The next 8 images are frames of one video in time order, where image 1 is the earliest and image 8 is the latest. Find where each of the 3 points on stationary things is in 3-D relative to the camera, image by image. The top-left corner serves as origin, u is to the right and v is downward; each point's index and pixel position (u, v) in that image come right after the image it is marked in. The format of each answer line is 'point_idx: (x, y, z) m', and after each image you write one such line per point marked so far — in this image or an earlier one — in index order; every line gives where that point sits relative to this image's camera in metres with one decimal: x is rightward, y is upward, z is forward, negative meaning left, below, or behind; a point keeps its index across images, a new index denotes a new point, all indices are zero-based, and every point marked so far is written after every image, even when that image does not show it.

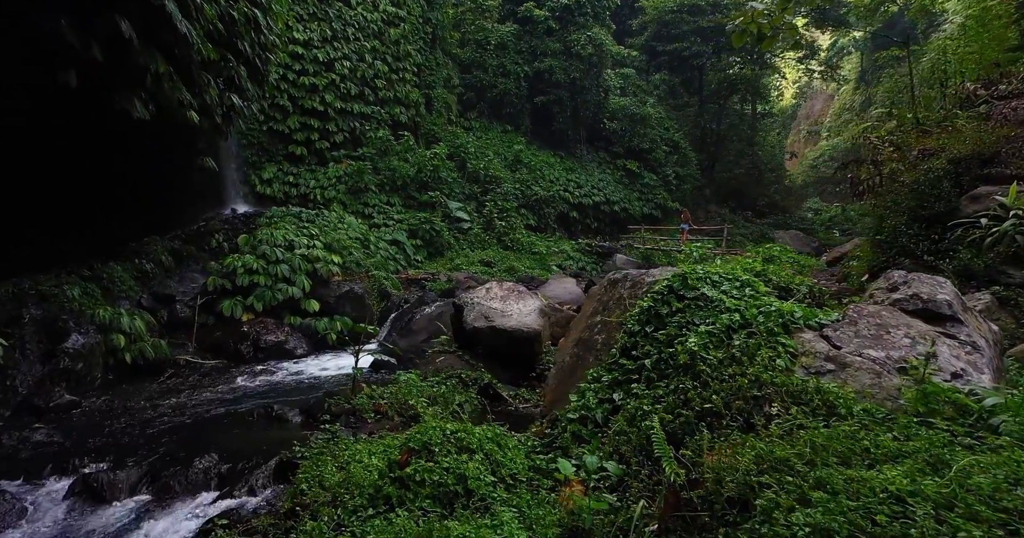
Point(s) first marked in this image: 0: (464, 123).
0: (-1.5, +4.4, +17.4) m
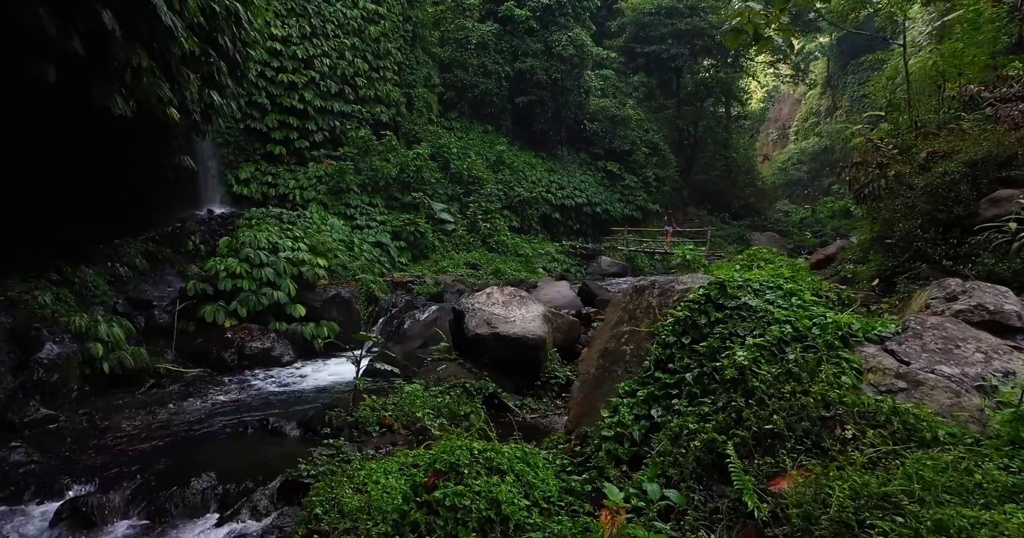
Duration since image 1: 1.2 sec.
0: (-2.1, +4.4, +17.1) m
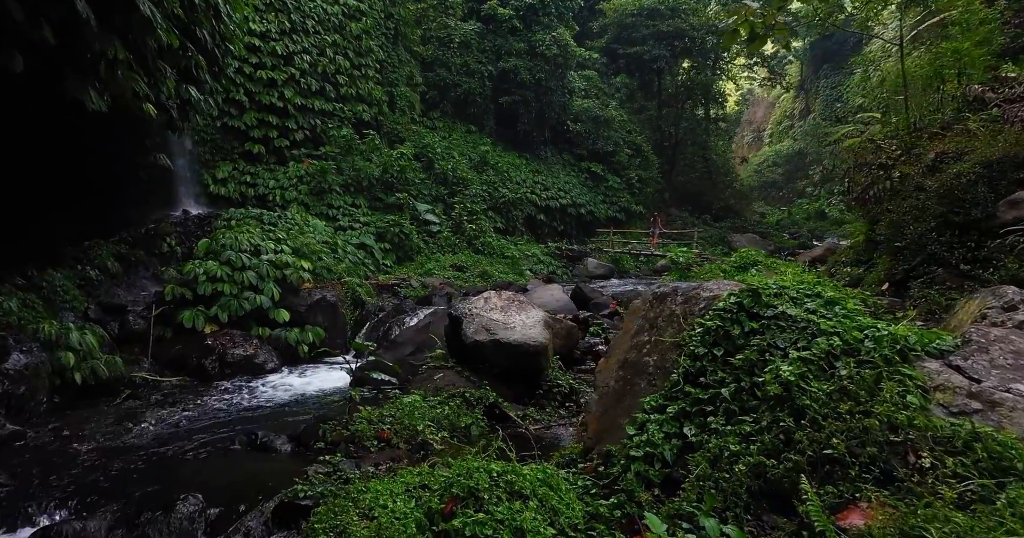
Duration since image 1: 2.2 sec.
0: (-2.5, +4.3, +16.9) m
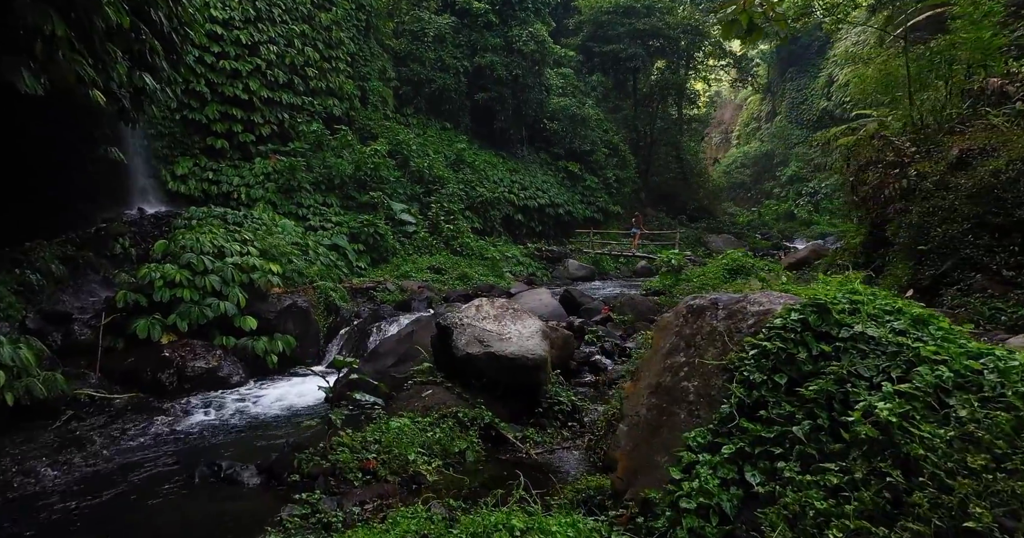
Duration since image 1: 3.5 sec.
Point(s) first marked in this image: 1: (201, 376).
0: (-3.2, +4.3, +16.3) m
1: (-3.4, -1.2, +6.2) m
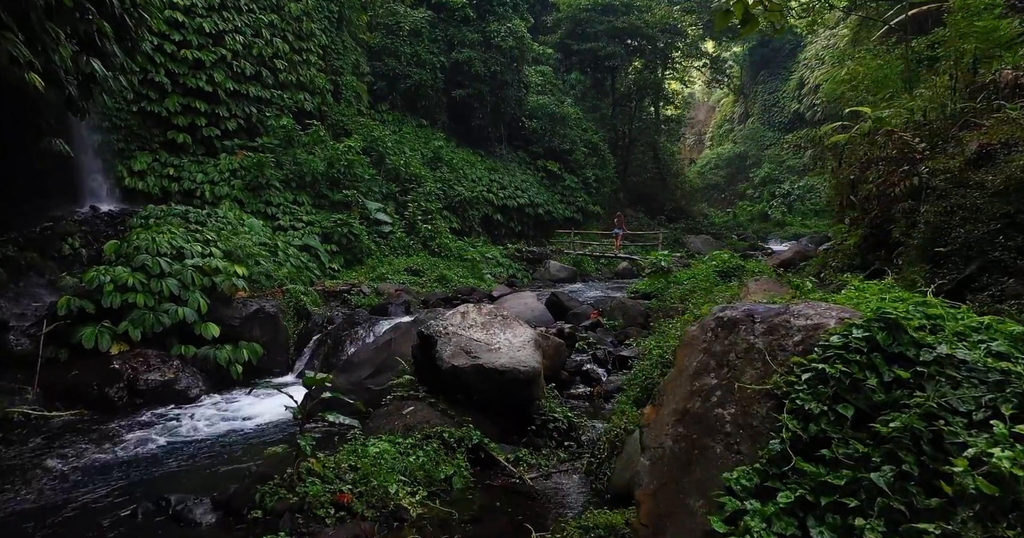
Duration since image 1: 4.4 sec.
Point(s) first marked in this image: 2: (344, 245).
0: (-3.7, +4.2, +15.7) m
1: (-3.5, -1.2, +5.6) m
2: (-3.2, +0.4, +10.9) m
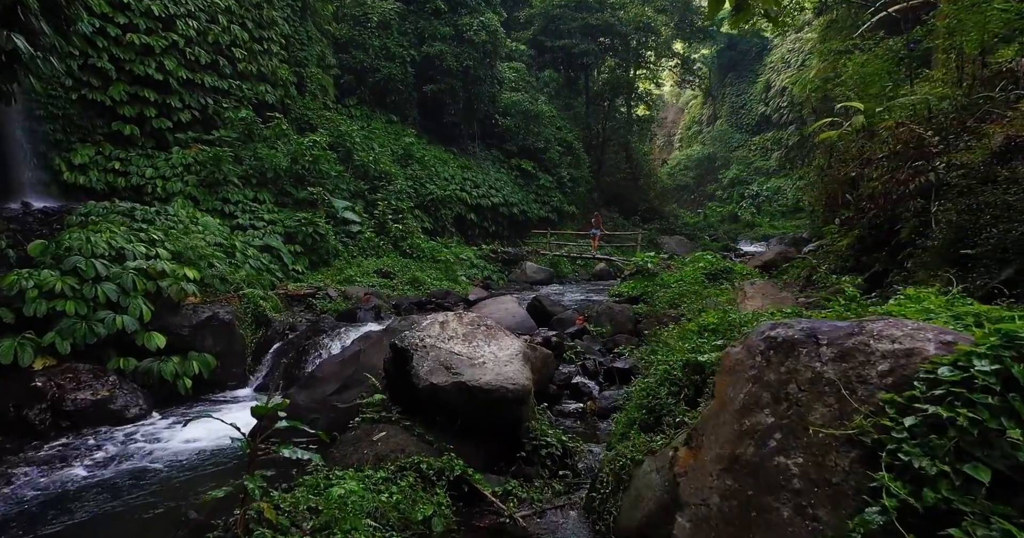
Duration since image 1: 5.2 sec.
0: (-4.4, +4.2, +15.0) m
1: (-3.7, -1.2, +4.9) m
2: (-3.6, +0.4, +10.2) m
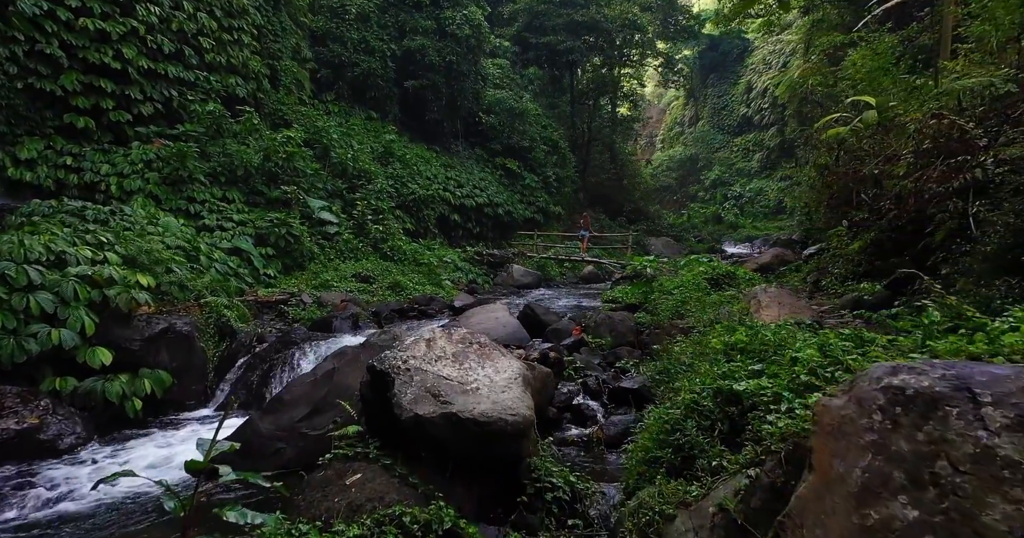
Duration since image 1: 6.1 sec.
0: (-4.8, +4.1, +14.3) m
1: (-3.7, -1.3, +4.2) m
2: (-3.9, +0.3, +9.5) m
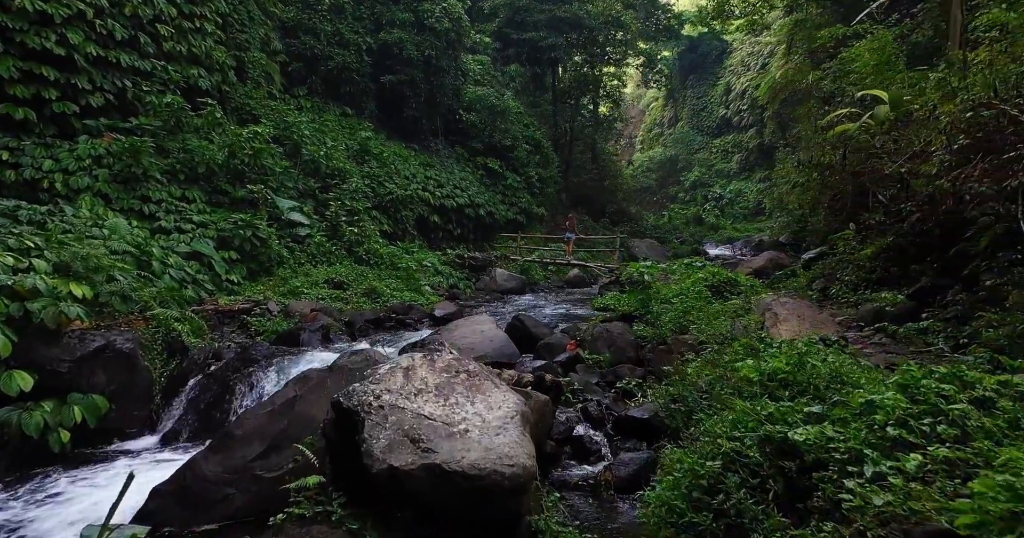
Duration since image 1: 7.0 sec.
0: (-5.2, +4.0, +13.5) m
1: (-3.8, -1.4, +3.5) m
2: (-4.1, +0.3, +8.8) m
